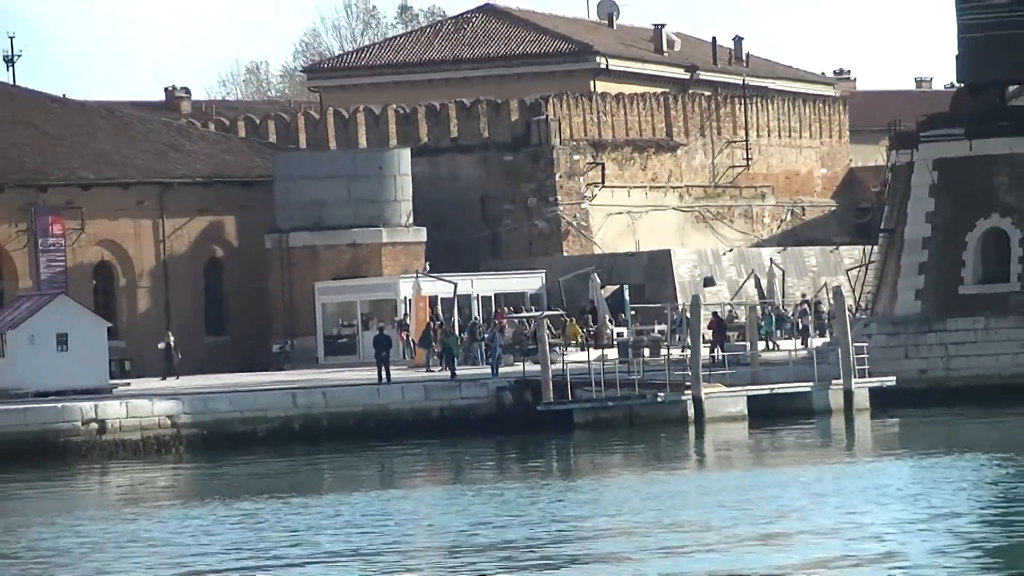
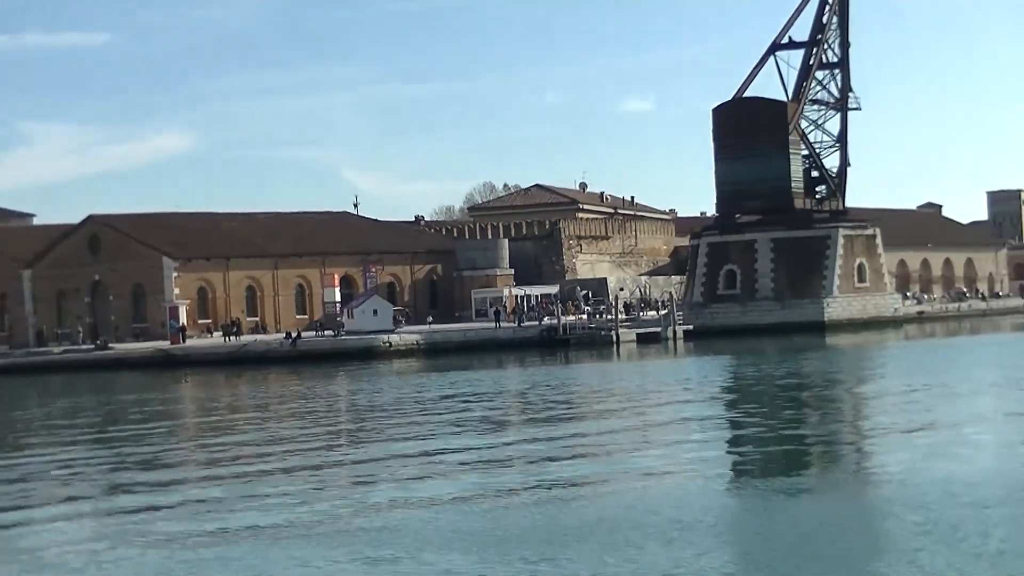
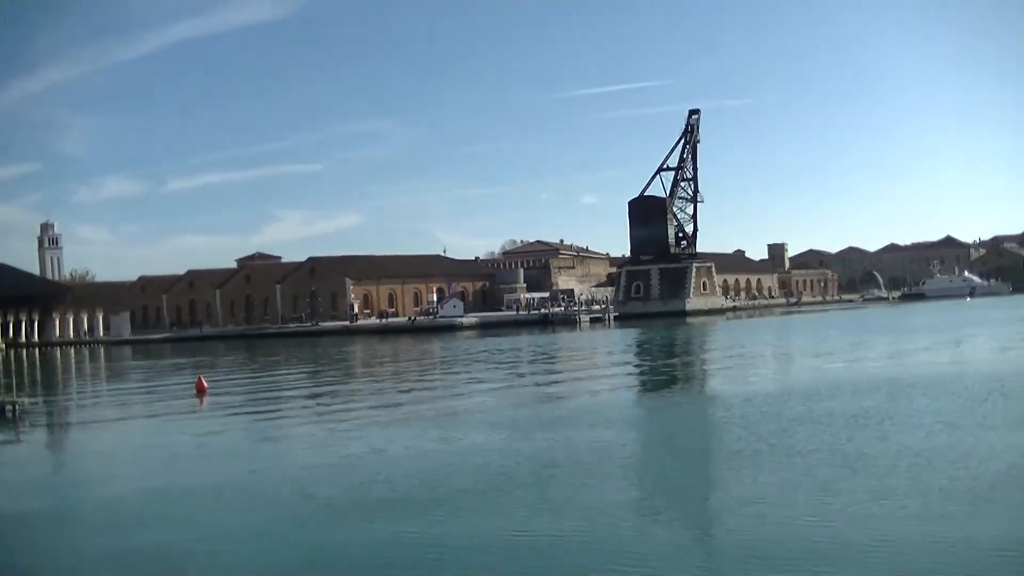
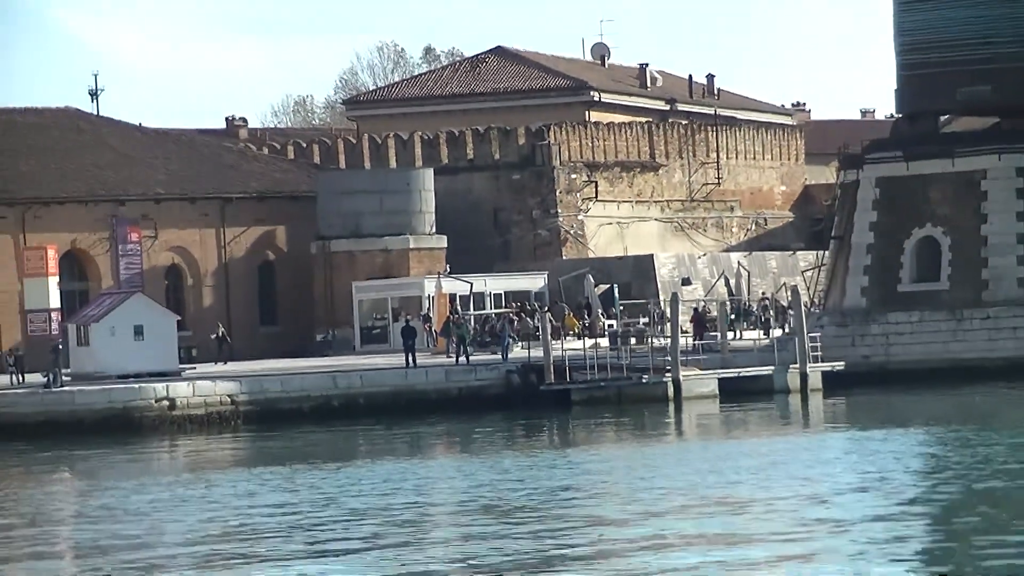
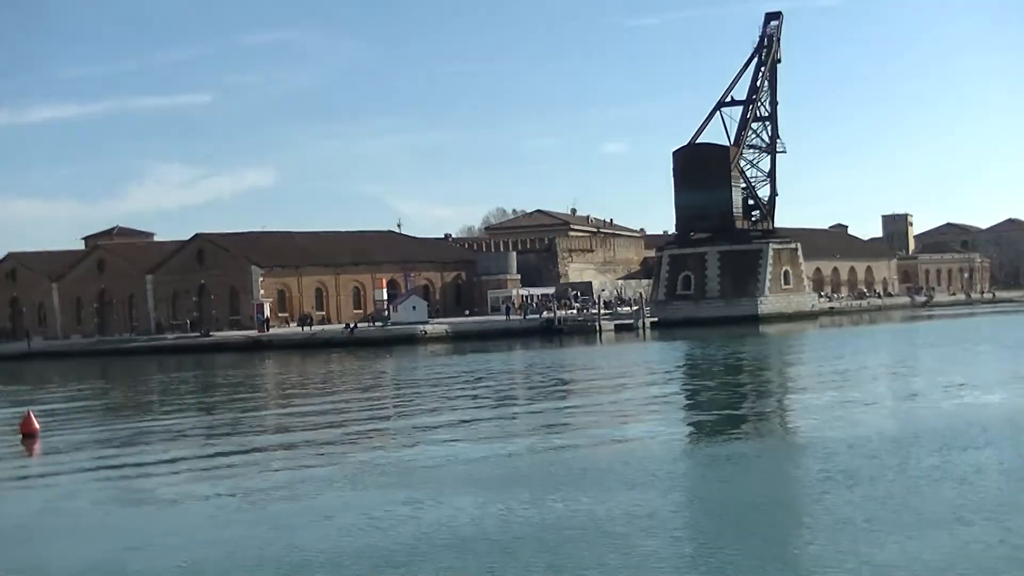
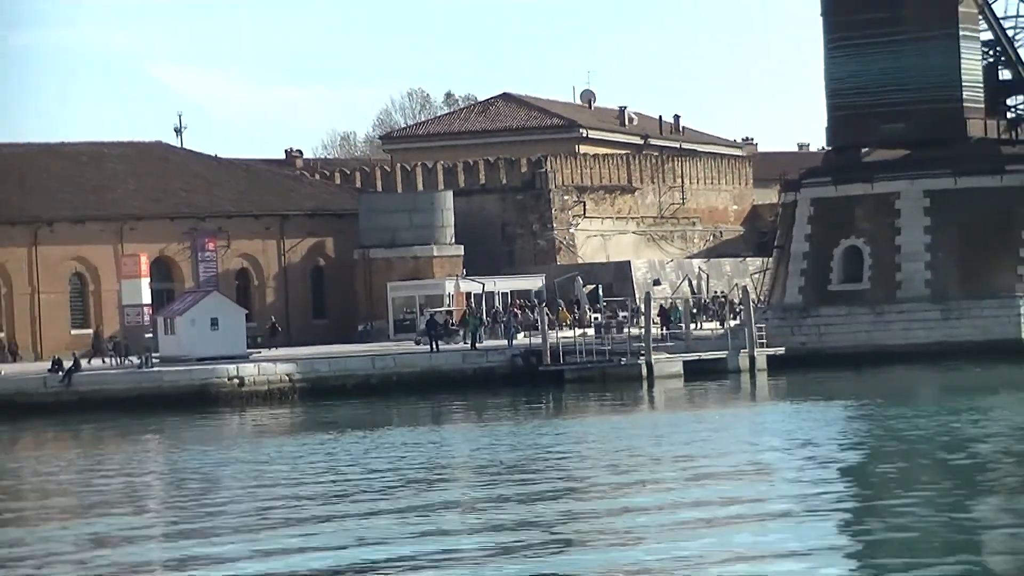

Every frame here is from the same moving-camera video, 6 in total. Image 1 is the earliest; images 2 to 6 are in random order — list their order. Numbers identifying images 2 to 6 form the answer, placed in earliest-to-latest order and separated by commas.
4, 6, 2, 5, 3
